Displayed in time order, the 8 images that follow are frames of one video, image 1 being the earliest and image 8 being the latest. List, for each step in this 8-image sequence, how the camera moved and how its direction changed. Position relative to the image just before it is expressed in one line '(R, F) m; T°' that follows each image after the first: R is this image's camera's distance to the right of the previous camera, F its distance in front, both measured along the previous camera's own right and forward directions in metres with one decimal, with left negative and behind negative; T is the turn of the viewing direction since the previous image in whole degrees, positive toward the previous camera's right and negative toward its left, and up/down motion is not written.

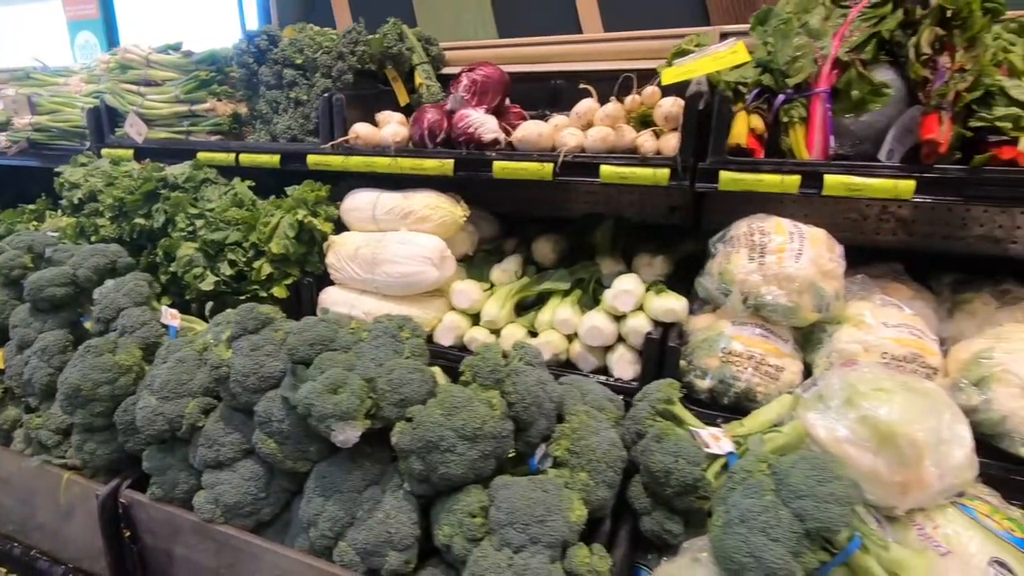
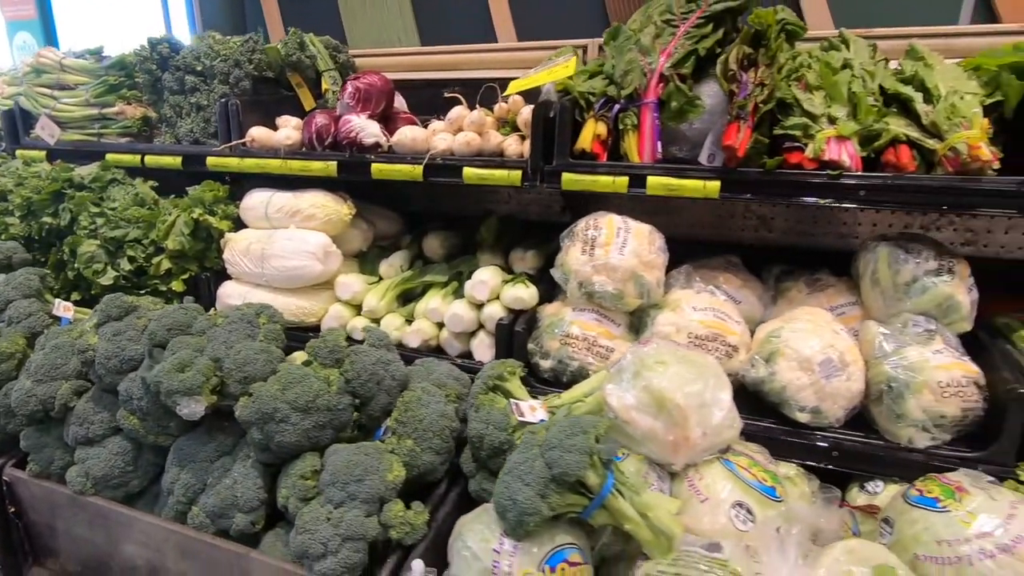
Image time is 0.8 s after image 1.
(+0.3, -0.1) m; +2°
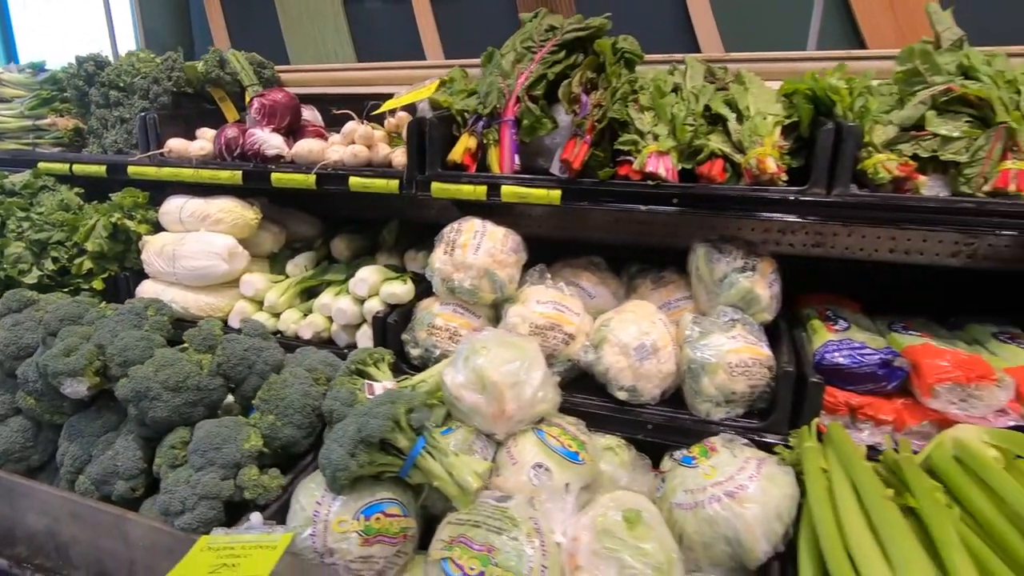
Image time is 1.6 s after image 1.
(+0.4, -0.2) m; +1°
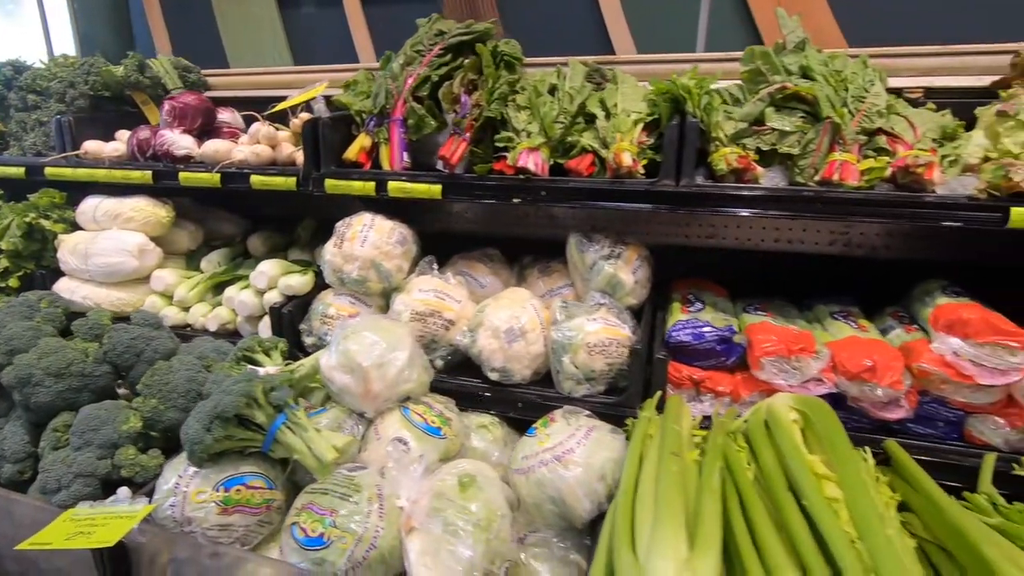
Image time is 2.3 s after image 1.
(+0.3, -0.1) m; +1°
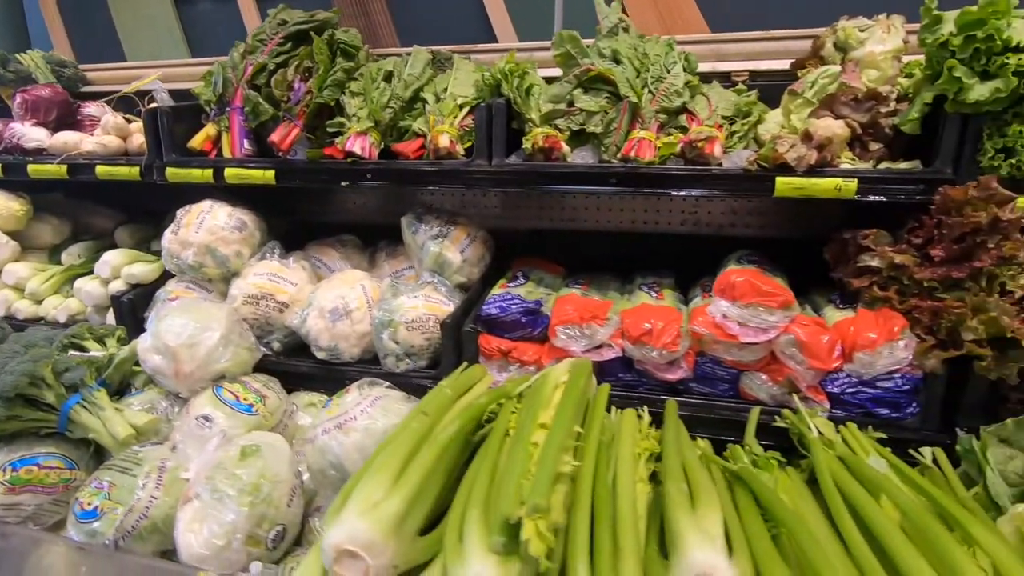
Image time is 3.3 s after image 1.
(+0.5, -0.1) m; +2°
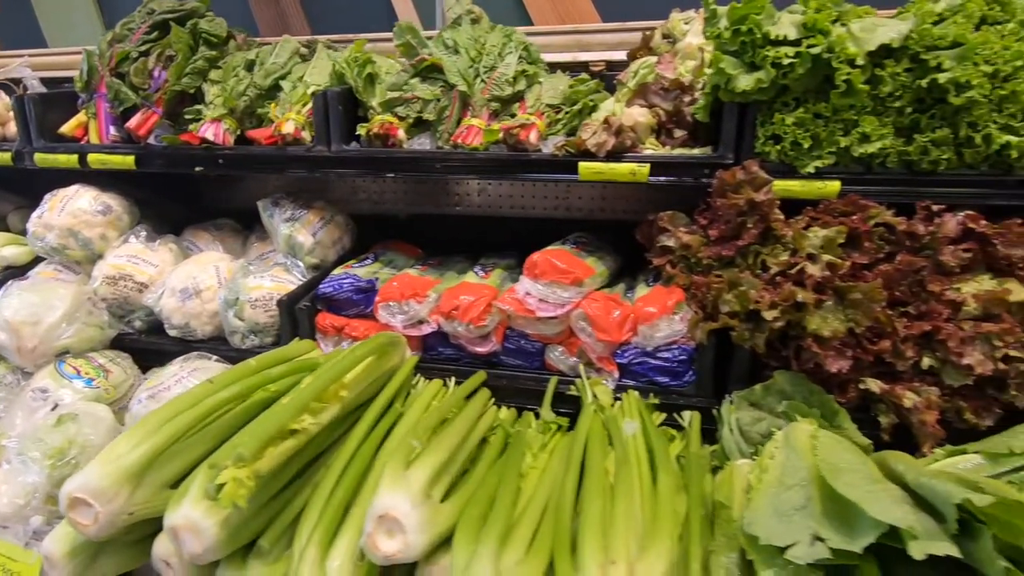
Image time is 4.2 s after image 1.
(+0.5, -0.1) m; +1°
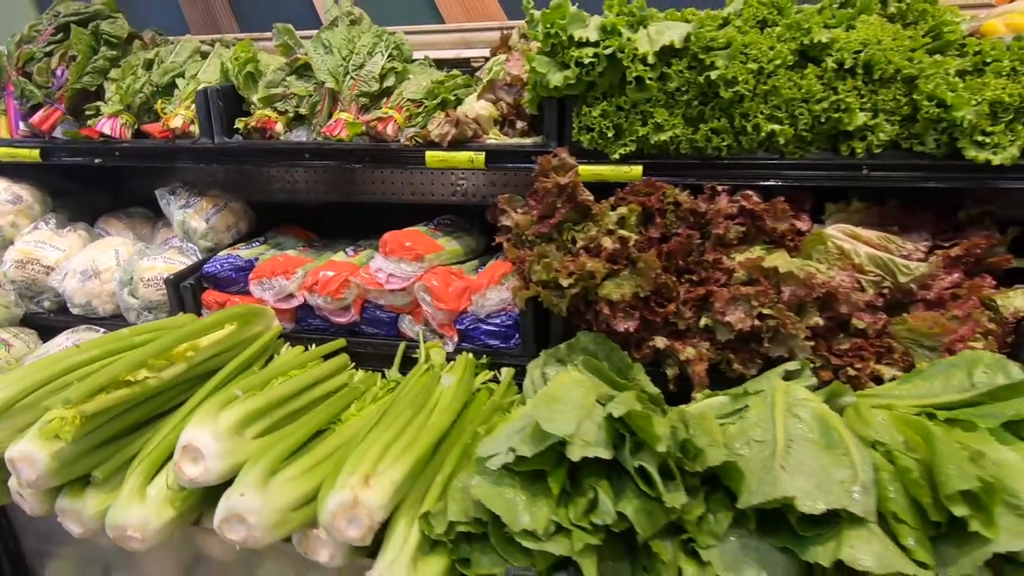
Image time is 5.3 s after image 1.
(+0.4, -0.2) m; +1°
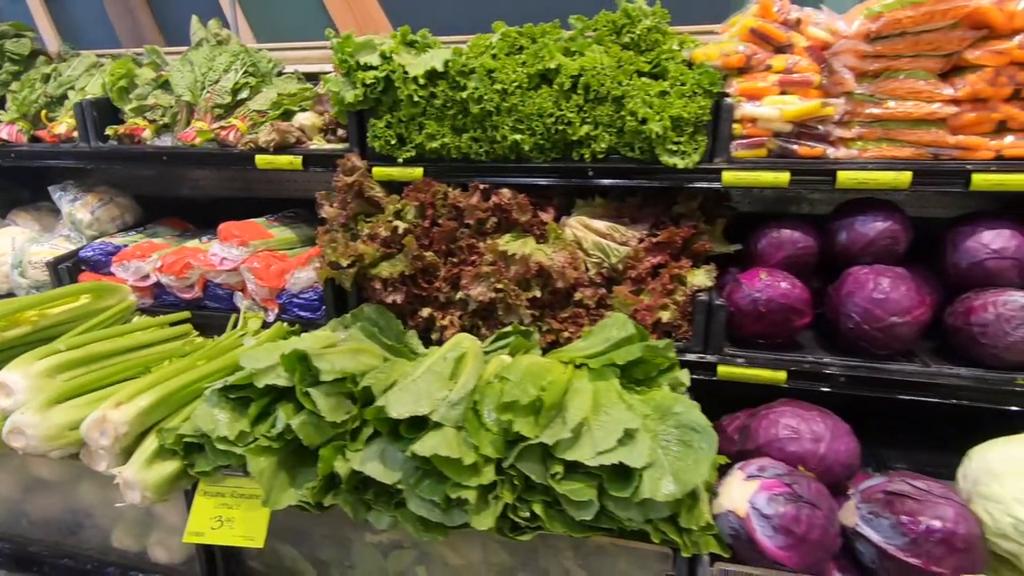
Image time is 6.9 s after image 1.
(+0.7, -0.3) m; 0°
